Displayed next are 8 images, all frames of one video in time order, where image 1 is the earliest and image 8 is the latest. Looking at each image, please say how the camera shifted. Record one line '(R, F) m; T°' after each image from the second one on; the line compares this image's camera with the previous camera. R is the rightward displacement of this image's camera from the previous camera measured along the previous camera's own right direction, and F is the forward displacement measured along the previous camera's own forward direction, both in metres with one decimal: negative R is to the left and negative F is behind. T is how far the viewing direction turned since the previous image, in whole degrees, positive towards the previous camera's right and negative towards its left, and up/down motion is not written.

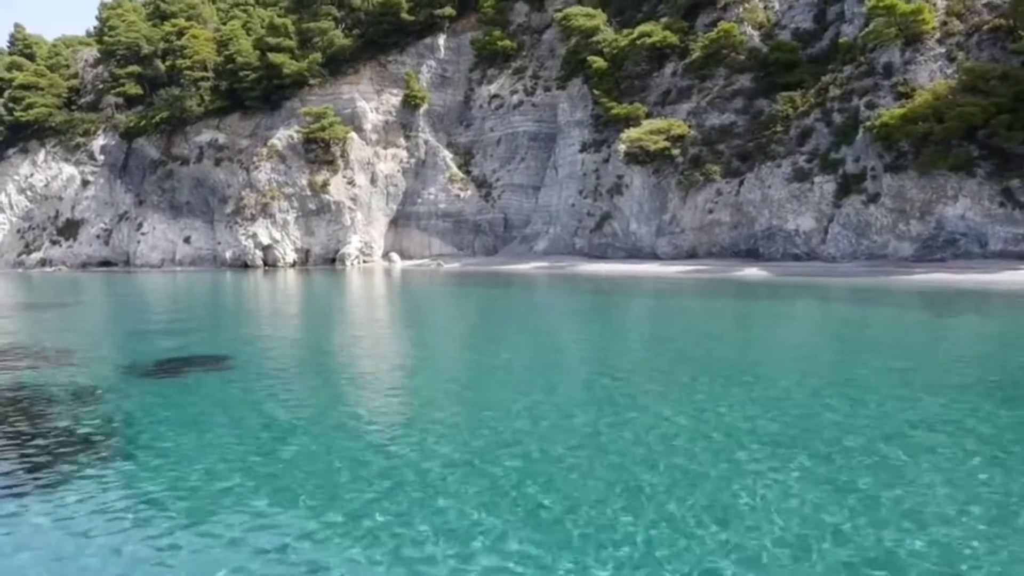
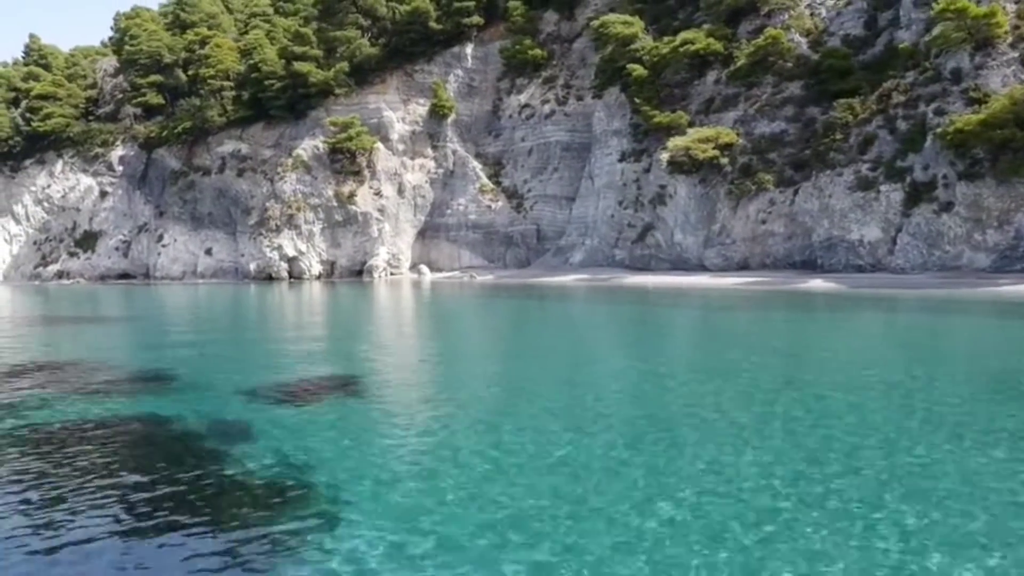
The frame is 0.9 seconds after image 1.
(-2.1, +1.2) m; 0°
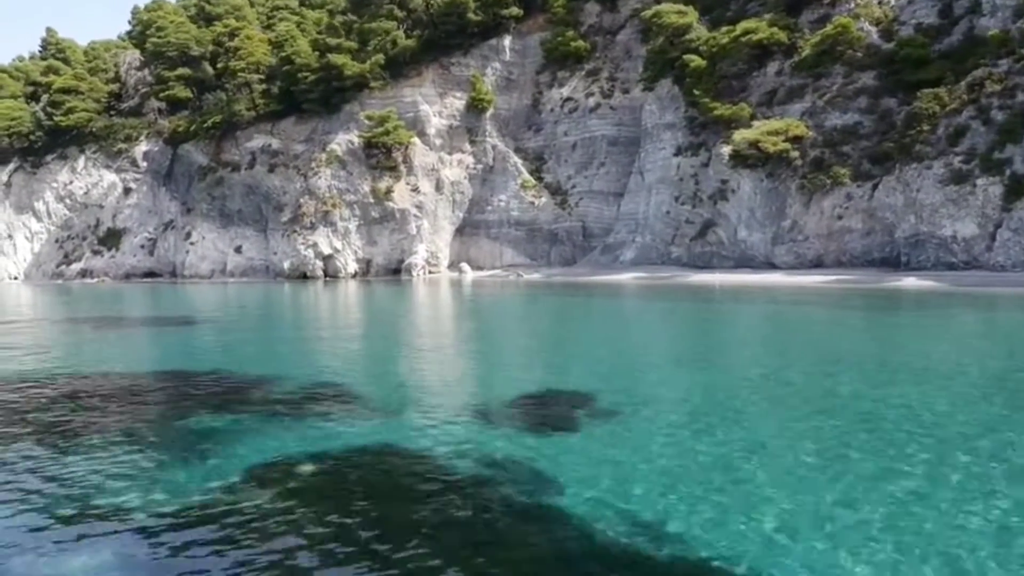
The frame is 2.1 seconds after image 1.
(-2.9, +1.6) m; 0°
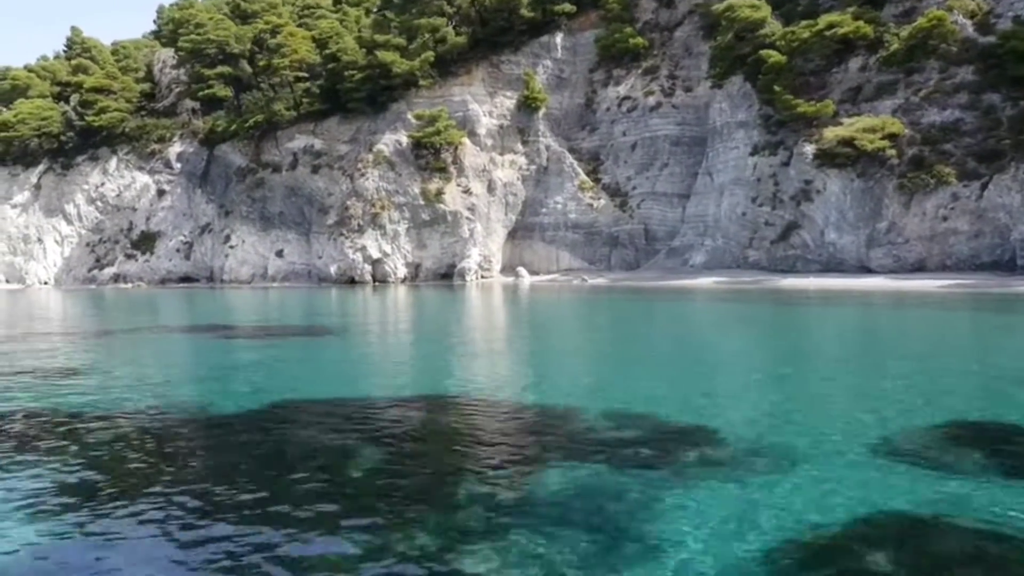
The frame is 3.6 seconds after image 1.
(-3.6, +1.9) m; 0°
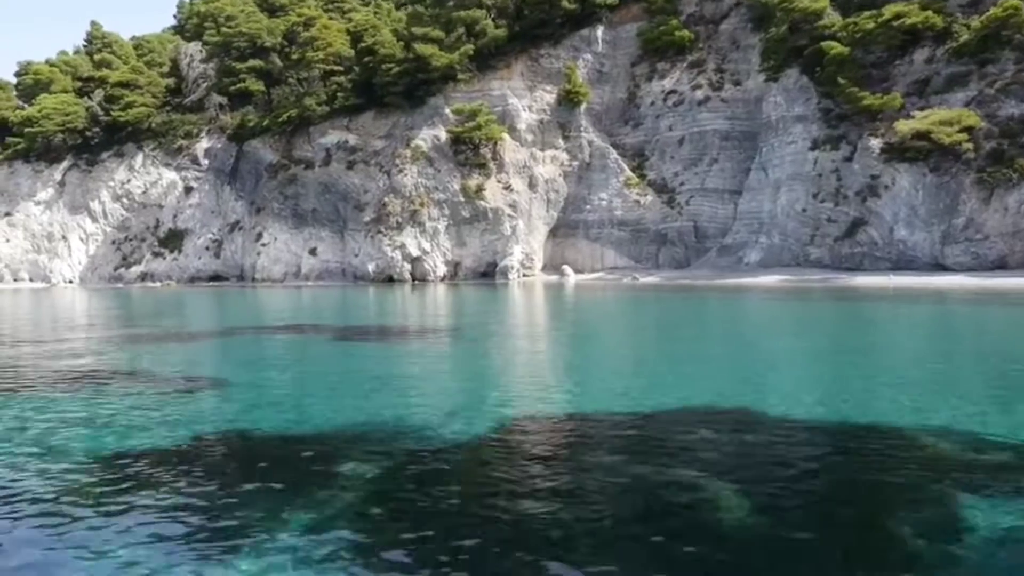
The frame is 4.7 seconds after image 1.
(-2.7, +1.3) m; 0°
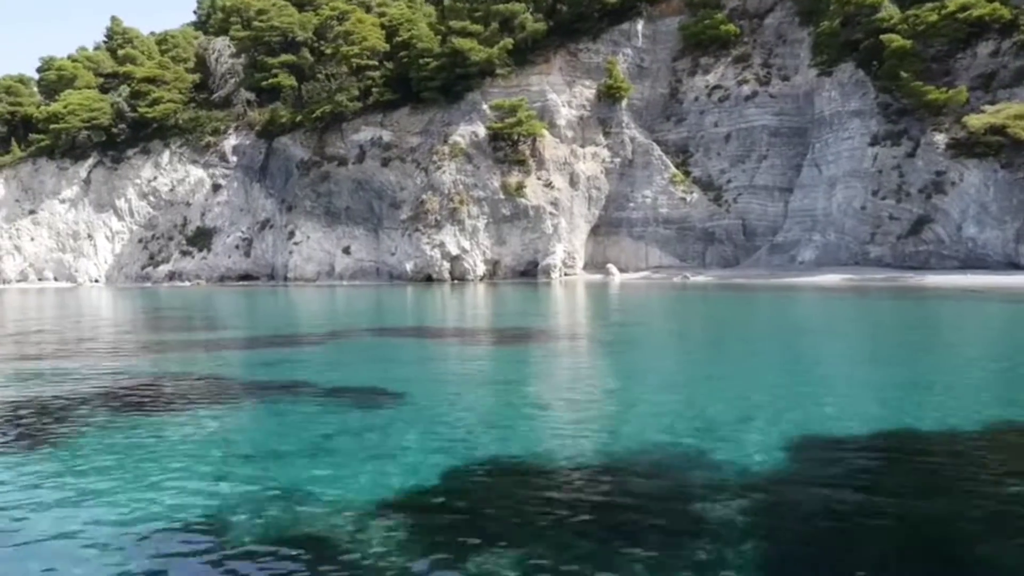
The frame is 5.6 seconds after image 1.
(-2.5, +1.0) m; 0°
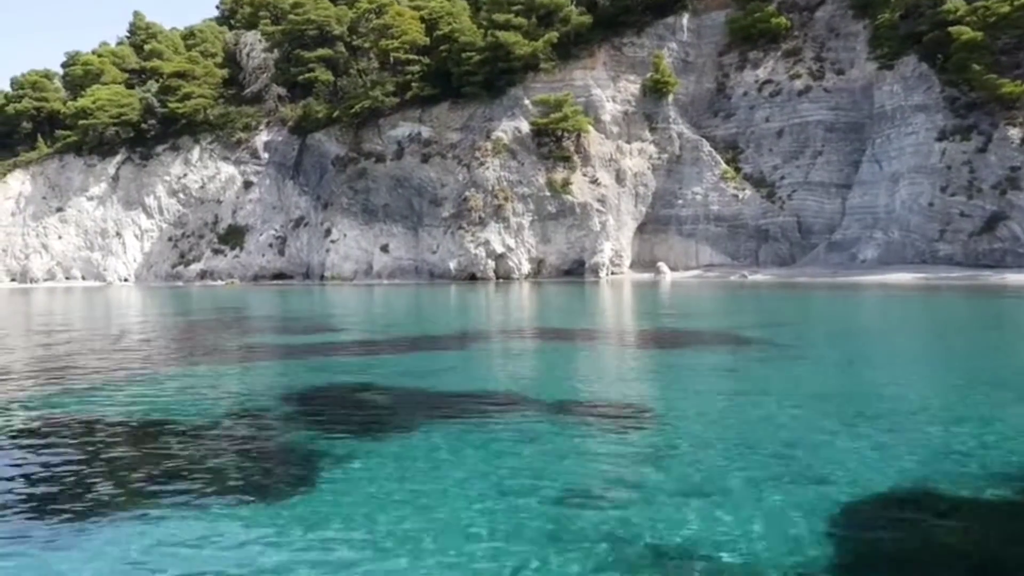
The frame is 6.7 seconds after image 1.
(-2.8, +1.1) m; 0°
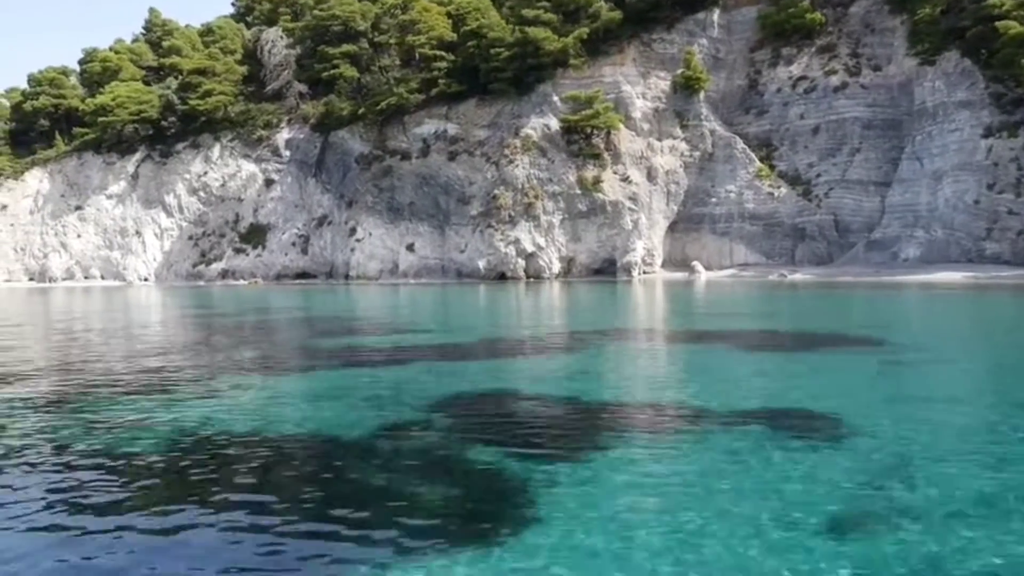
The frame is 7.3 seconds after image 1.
(-1.8, +0.7) m; 0°
